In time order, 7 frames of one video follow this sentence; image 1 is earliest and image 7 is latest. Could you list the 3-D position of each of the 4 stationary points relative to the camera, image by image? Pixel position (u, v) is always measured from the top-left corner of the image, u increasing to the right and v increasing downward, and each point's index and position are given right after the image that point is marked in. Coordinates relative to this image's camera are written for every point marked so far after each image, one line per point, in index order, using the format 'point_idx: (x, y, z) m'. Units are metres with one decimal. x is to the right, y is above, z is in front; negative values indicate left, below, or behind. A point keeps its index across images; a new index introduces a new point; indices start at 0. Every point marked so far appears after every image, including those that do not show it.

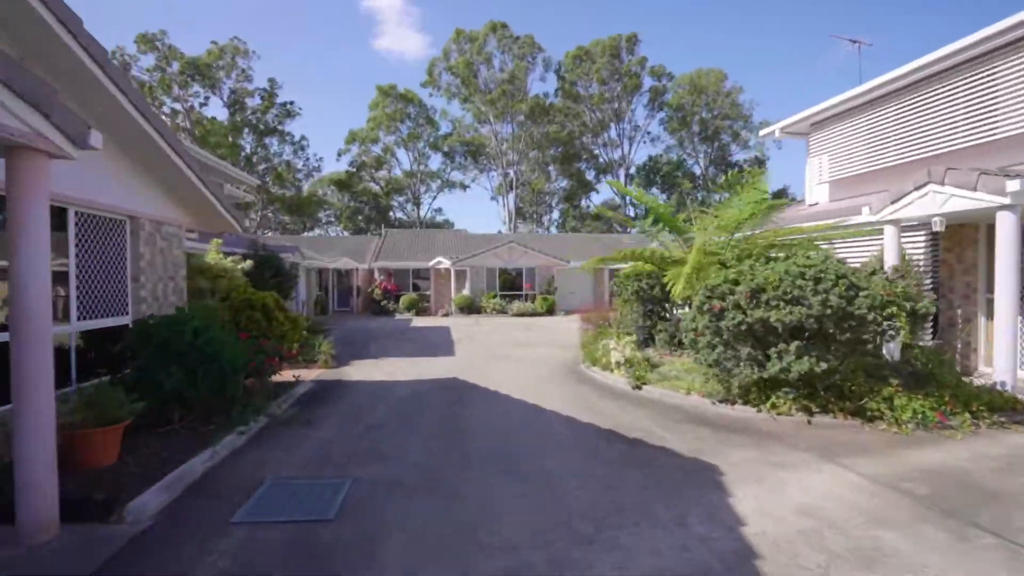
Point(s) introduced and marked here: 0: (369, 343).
0: (-5.0, -2.0, +17.7) m
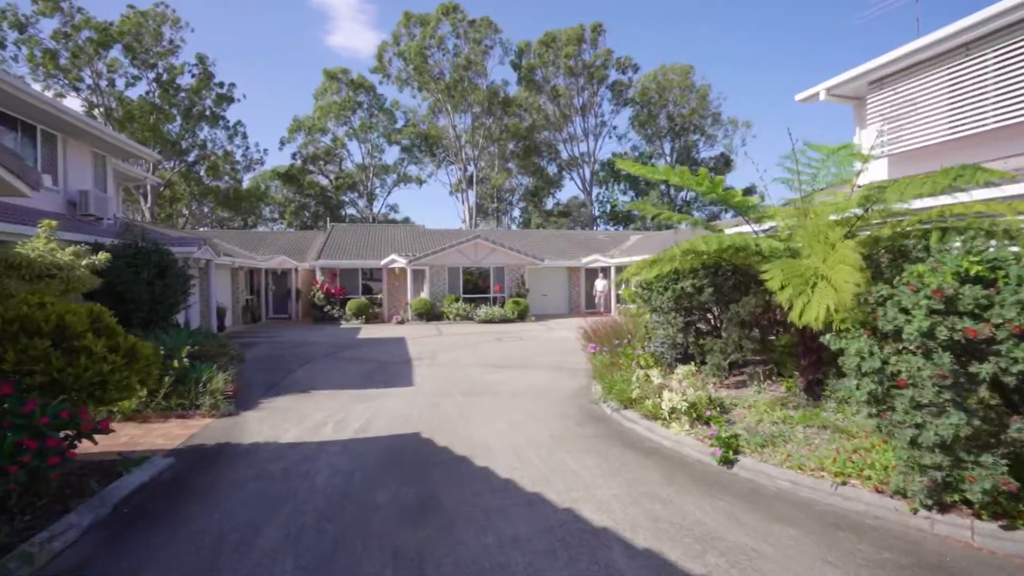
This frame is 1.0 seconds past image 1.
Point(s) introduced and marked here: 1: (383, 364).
0: (-5.6, -2.1, +13.4) m
1: (-3.6, -2.1, +13.8) m
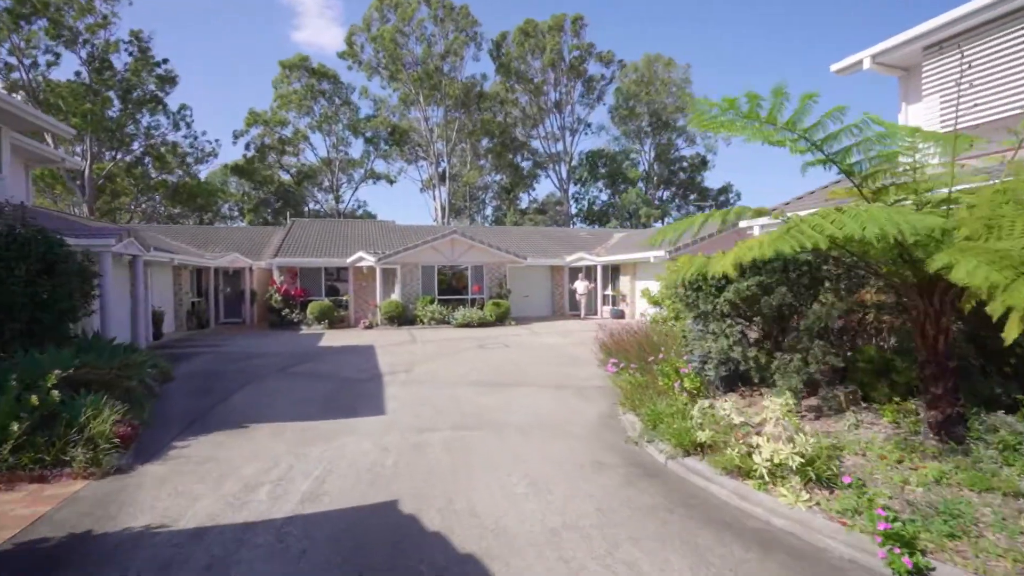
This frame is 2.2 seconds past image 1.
0: (-5.8, -2.1, +10.9) m
1: (-3.7, -2.1, +11.4) m
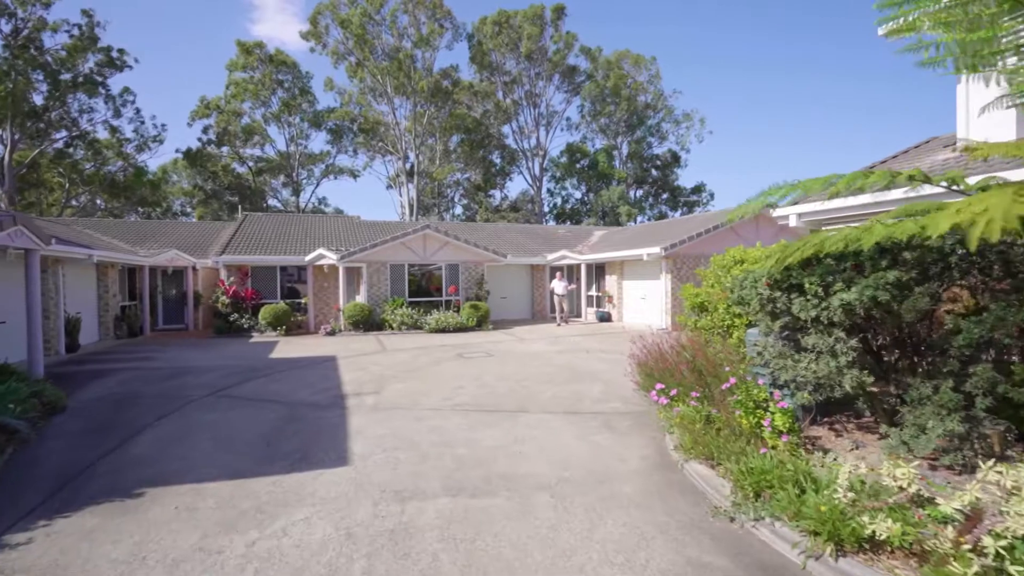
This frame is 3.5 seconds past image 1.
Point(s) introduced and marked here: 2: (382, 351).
0: (-5.8, -2.1, +8.4) m
1: (-3.8, -2.1, +9.0) m
2: (-4.2, -2.0, +16.2) m
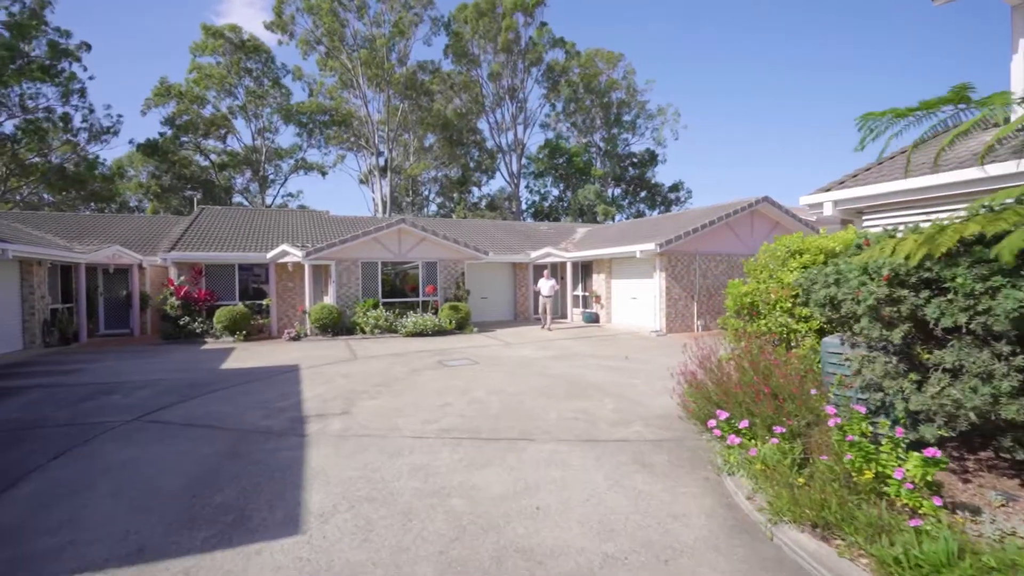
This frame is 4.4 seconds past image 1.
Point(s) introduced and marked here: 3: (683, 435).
0: (-5.8, -2.1, +6.5) m
1: (-3.8, -2.1, +7.2) m
2: (-4.5, -2.0, +14.4) m
3: (+2.2, -1.9, +6.4) m
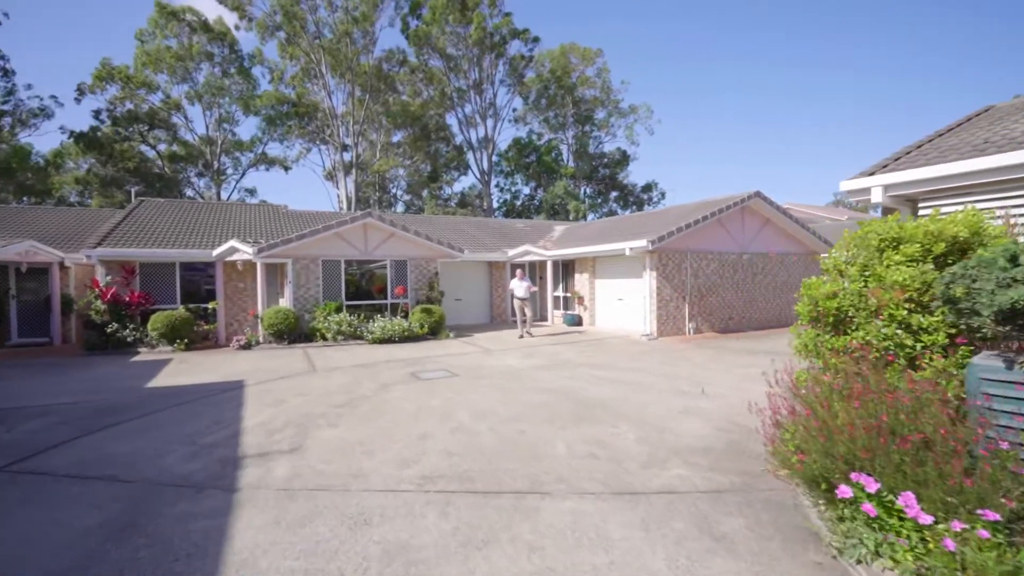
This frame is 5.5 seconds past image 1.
0: (-5.7, -2.1, +4.4) m
1: (-3.8, -2.1, +5.2) m
2: (-4.9, -2.0, +12.4) m
3: (+2.3, -1.9, +4.9) m
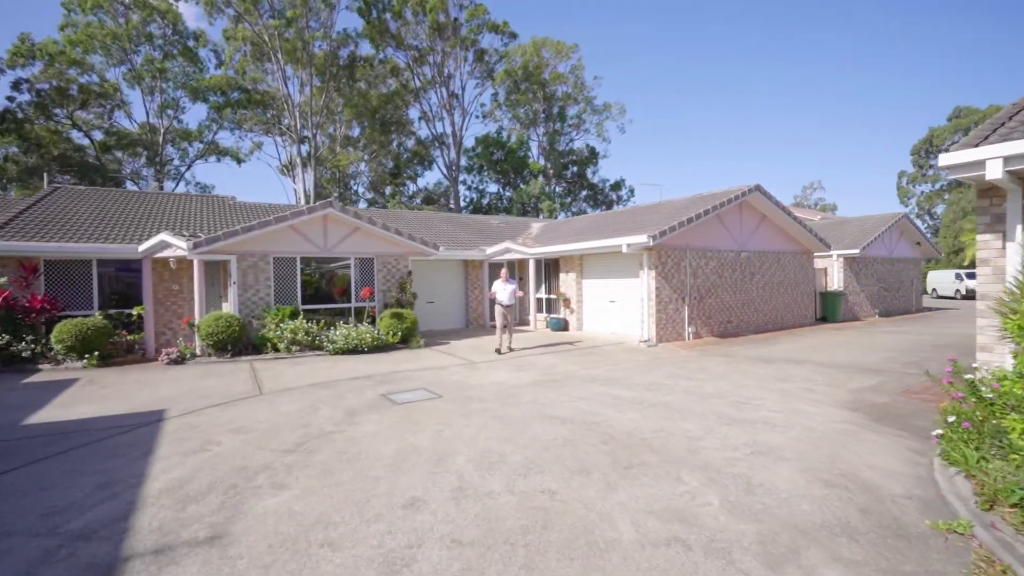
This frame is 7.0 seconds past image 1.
0: (-5.2, -2.1, +1.9) m
1: (-3.3, -2.2, +2.9) m
2: (-5.0, -2.1, +9.9) m
3: (+2.7, -1.9, +2.9) m
